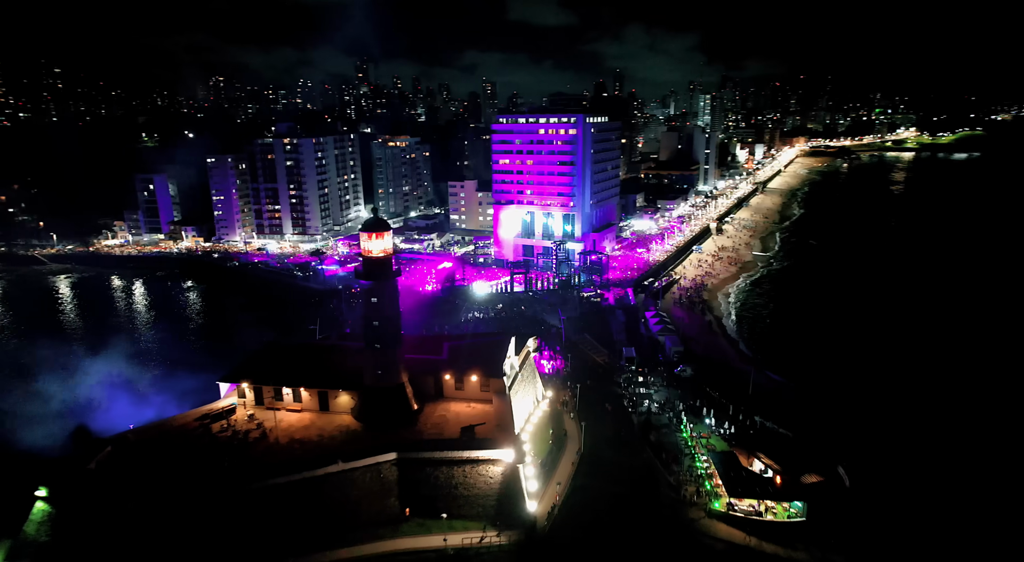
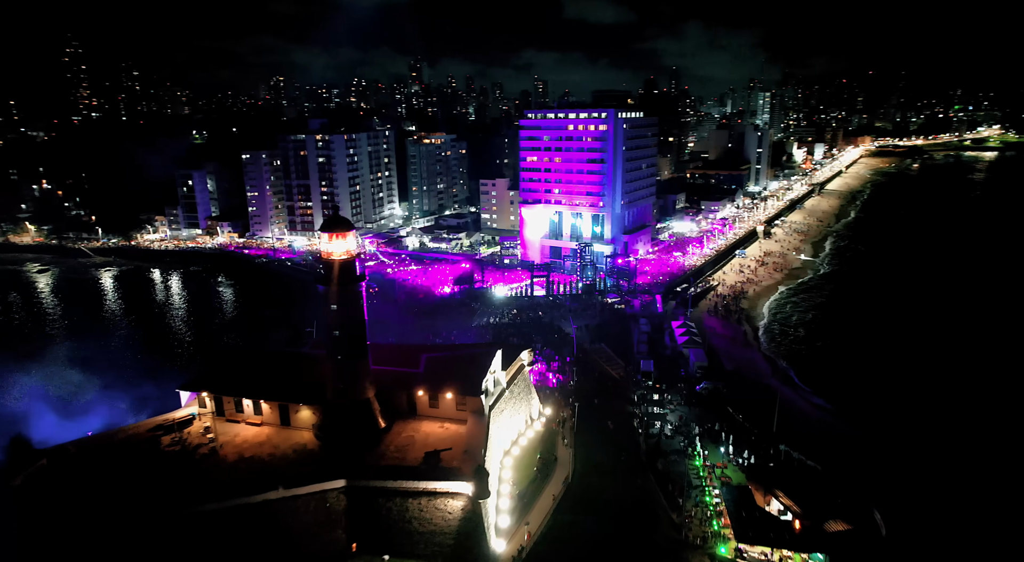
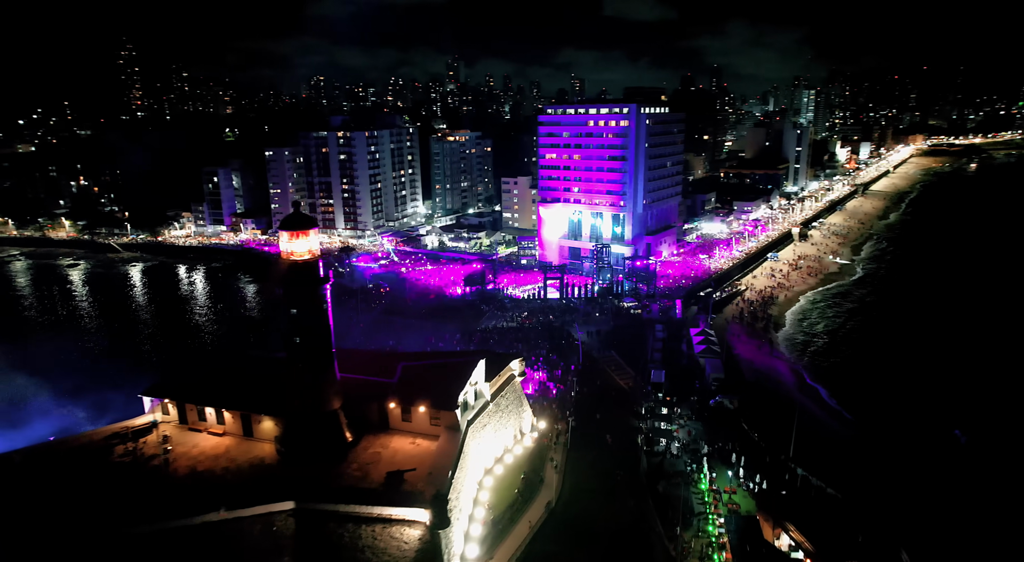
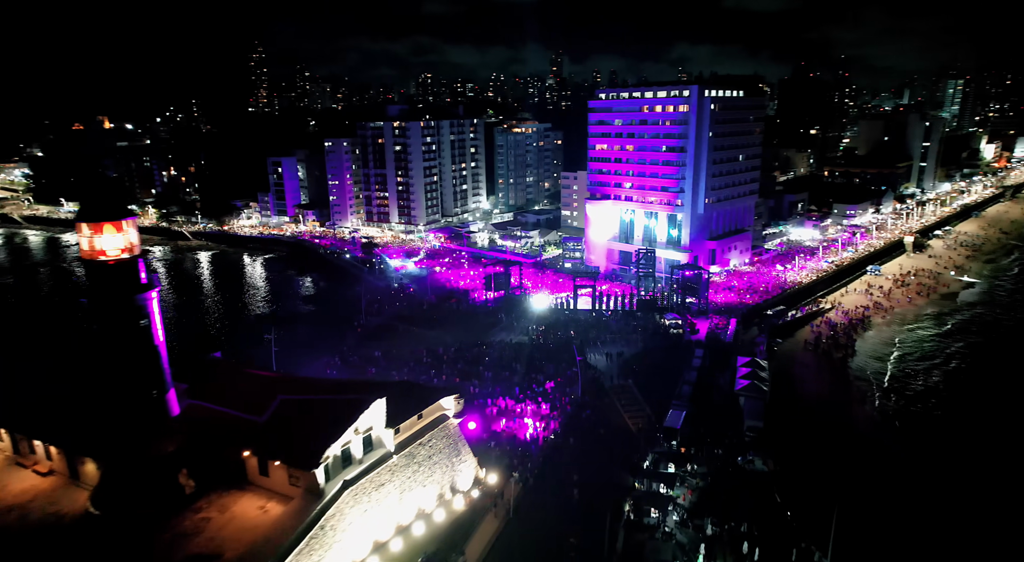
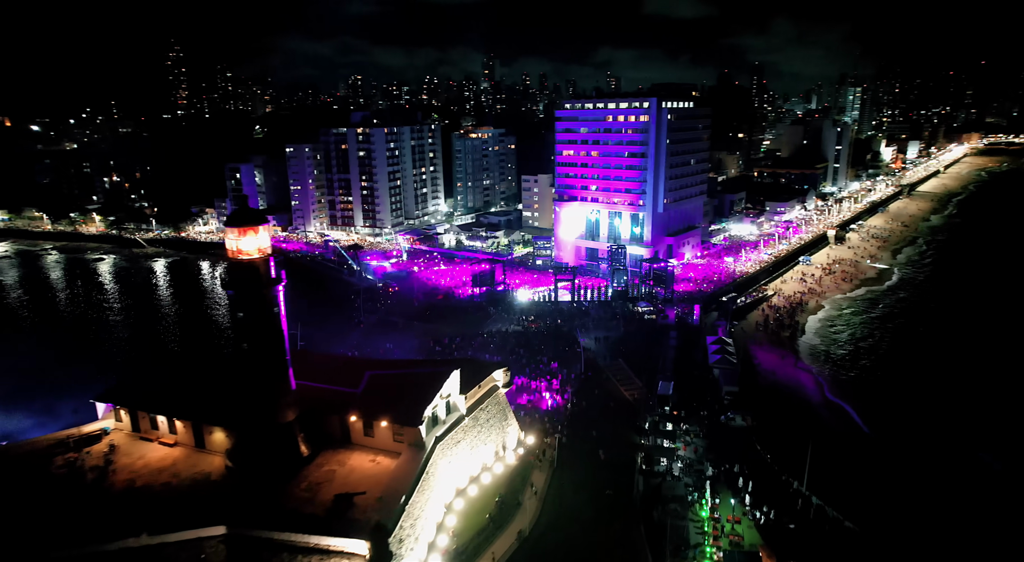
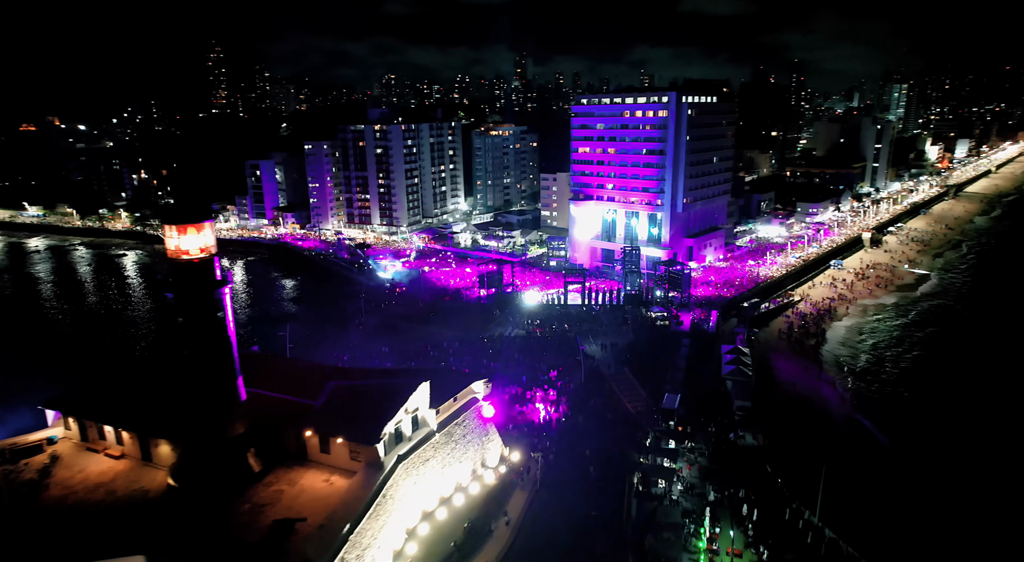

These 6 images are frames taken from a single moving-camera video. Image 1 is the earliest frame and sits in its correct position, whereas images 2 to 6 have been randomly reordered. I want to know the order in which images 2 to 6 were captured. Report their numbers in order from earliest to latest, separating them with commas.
2, 3, 5, 6, 4
